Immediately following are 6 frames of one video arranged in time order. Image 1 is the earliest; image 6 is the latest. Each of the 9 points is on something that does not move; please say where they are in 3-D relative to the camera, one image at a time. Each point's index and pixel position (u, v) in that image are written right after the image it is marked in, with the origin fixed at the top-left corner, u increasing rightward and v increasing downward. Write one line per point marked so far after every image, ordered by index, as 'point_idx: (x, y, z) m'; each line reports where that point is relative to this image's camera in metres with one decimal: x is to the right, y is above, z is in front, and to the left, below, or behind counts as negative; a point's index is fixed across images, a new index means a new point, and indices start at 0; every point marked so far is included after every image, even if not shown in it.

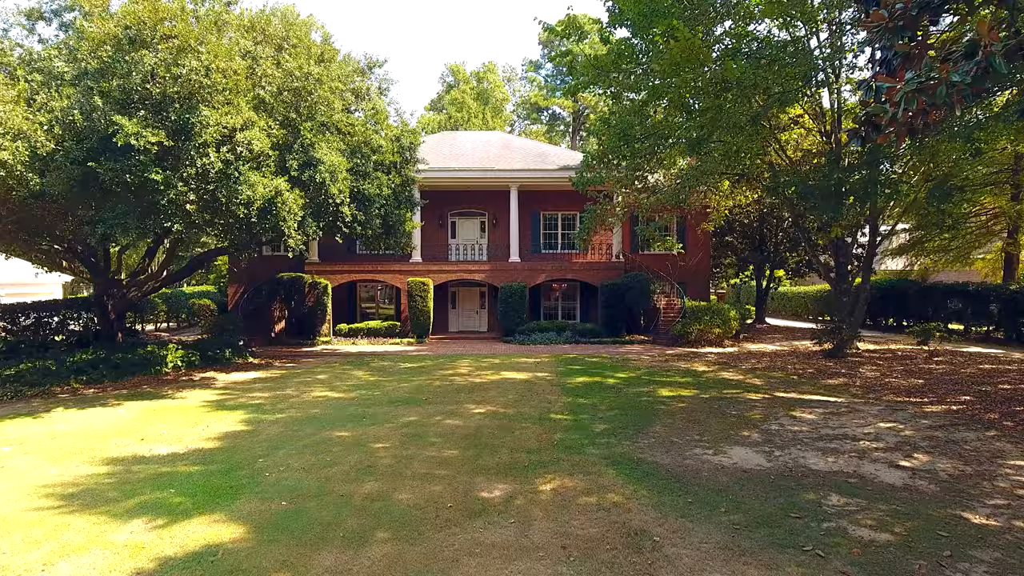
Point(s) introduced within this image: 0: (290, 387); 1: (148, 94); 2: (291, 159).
0: (-4.1, -1.8, +10.9) m
1: (-5.3, +2.8, +8.7) m
2: (-4.0, +2.4, +10.8) m
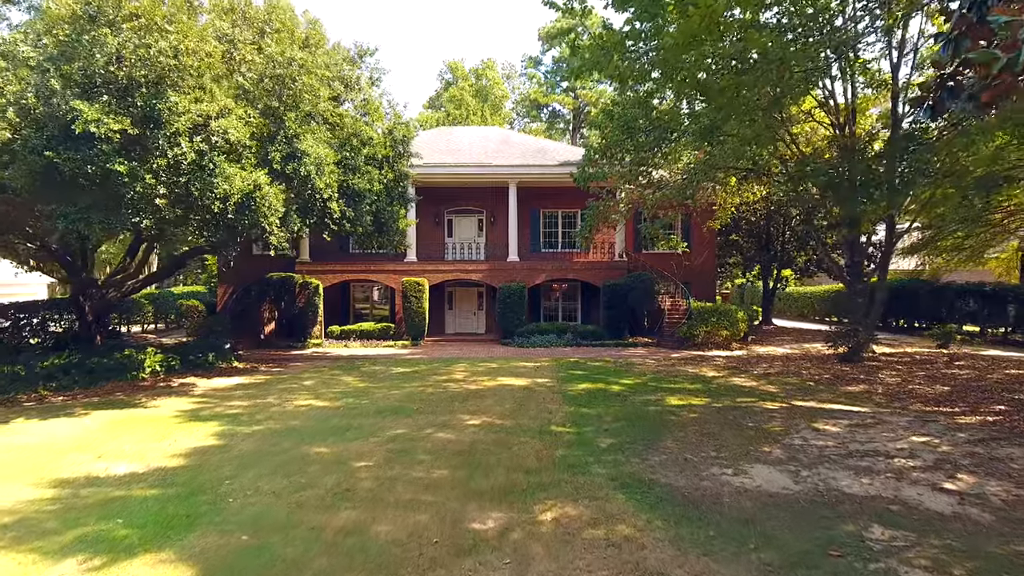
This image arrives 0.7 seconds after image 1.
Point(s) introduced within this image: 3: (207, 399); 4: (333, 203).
0: (-4.1, -1.8, +10.2) m
1: (-5.4, +2.8, +8.0) m
2: (-4.1, +2.3, +10.1) m
3: (-5.1, -1.9, +9.9) m
4: (-3.4, +1.6, +11.3) m
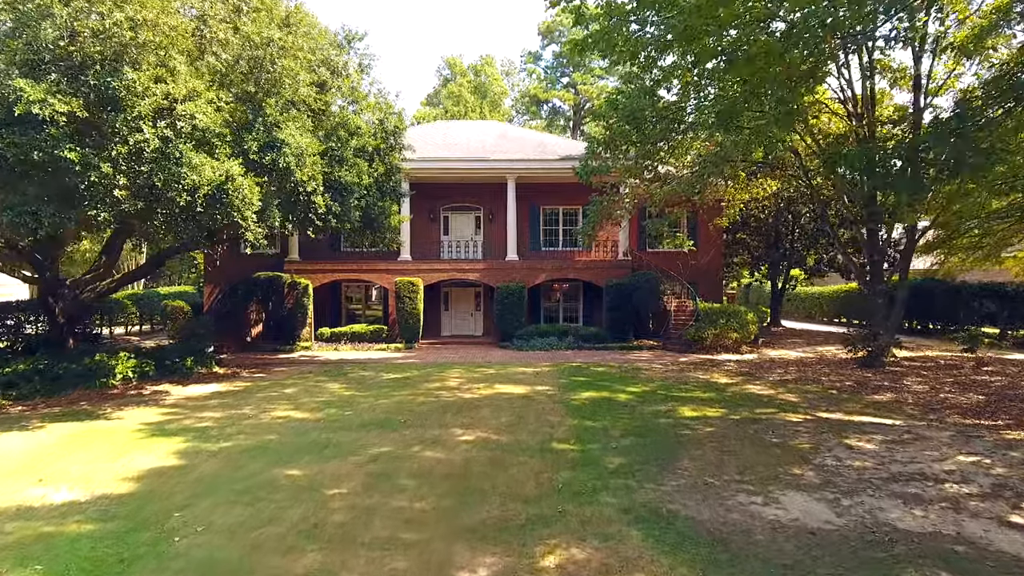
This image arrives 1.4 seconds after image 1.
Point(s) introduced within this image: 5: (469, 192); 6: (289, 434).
0: (-4.1, -1.8, +9.4) m
1: (-5.4, +2.8, +7.2) m
2: (-4.1, +2.3, +9.3) m
3: (-5.1, -1.9, +9.1) m
4: (-3.4, +1.6, +10.5) m
5: (-1.4, +3.2, +19.5) m
6: (-2.9, -1.9, +7.7) m
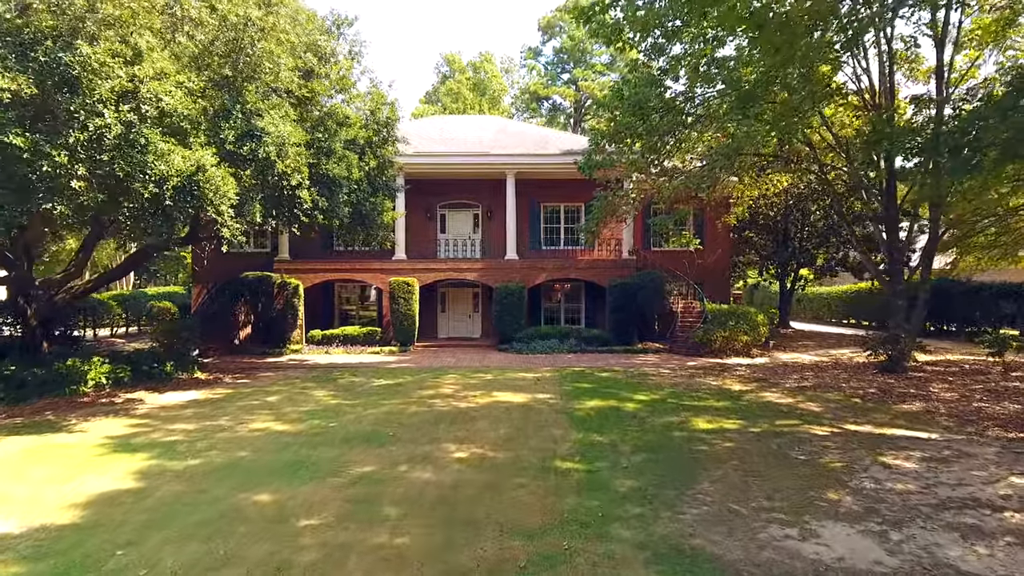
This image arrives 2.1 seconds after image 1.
0: (-4.2, -1.9, +8.7) m
1: (-5.4, +2.8, +6.5) m
2: (-4.1, +2.3, +8.5) m
3: (-5.1, -1.9, +8.4) m
4: (-3.4, +1.6, +9.8) m
5: (-1.4, +3.1, +18.8) m
6: (-2.9, -1.9, +6.9) m
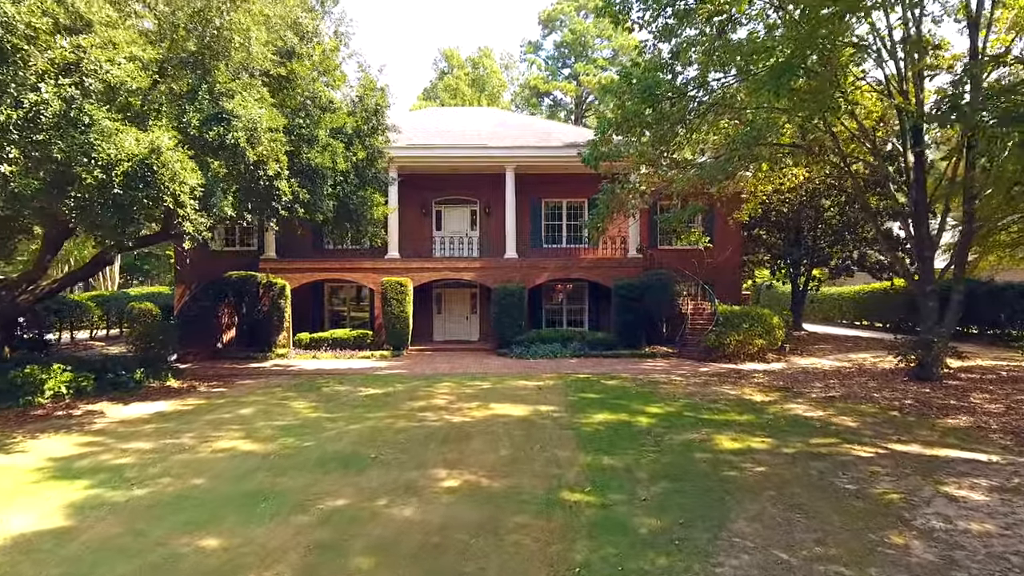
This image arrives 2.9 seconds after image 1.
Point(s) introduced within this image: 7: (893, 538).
0: (-4.2, -1.9, +7.8) m
1: (-5.4, +2.8, +5.6) m
2: (-4.1, +2.3, +7.6) m
3: (-5.1, -1.9, +7.5) m
4: (-3.4, +1.6, +8.8) m
5: (-1.4, +3.1, +17.9) m
6: (-2.9, -1.9, +6.0) m
7: (+2.9, -1.9, +4.5) m
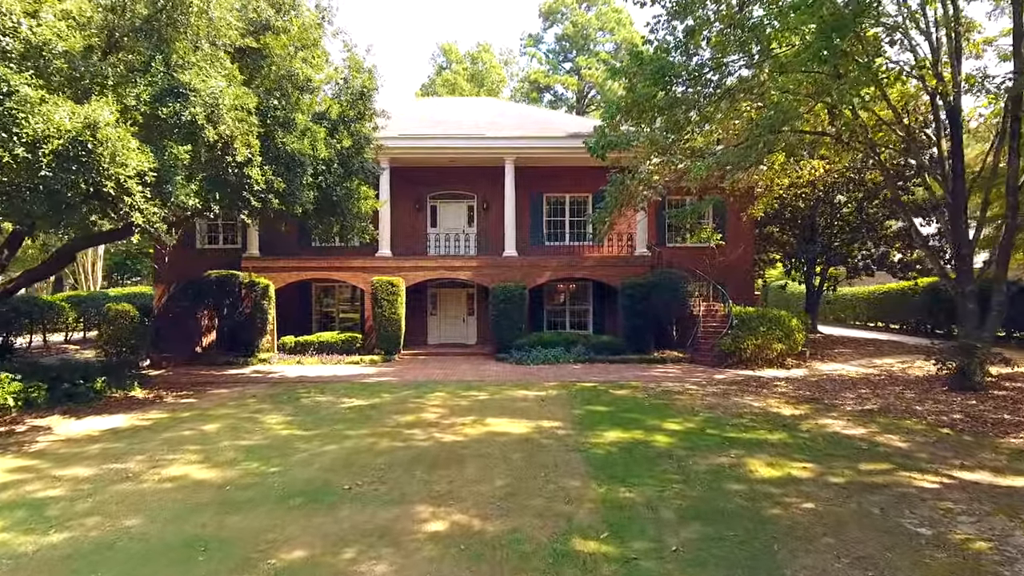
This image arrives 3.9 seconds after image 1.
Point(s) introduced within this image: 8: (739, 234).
0: (-4.2, -1.9, +6.8) m
1: (-5.4, +2.8, +4.5) m
2: (-4.1, +2.3, +6.6) m
3: (-5.2, -1.9, +6.5) m
4: (-3.4, +1.6, +7.8) m
5: (-1.5, +3.1, +16.8) m
6: (-2.9, -1.9, +5.0) m
7: (+2.9, -1.9, +3.5) m
8: (+6.2, +1.5, +16.3) m
